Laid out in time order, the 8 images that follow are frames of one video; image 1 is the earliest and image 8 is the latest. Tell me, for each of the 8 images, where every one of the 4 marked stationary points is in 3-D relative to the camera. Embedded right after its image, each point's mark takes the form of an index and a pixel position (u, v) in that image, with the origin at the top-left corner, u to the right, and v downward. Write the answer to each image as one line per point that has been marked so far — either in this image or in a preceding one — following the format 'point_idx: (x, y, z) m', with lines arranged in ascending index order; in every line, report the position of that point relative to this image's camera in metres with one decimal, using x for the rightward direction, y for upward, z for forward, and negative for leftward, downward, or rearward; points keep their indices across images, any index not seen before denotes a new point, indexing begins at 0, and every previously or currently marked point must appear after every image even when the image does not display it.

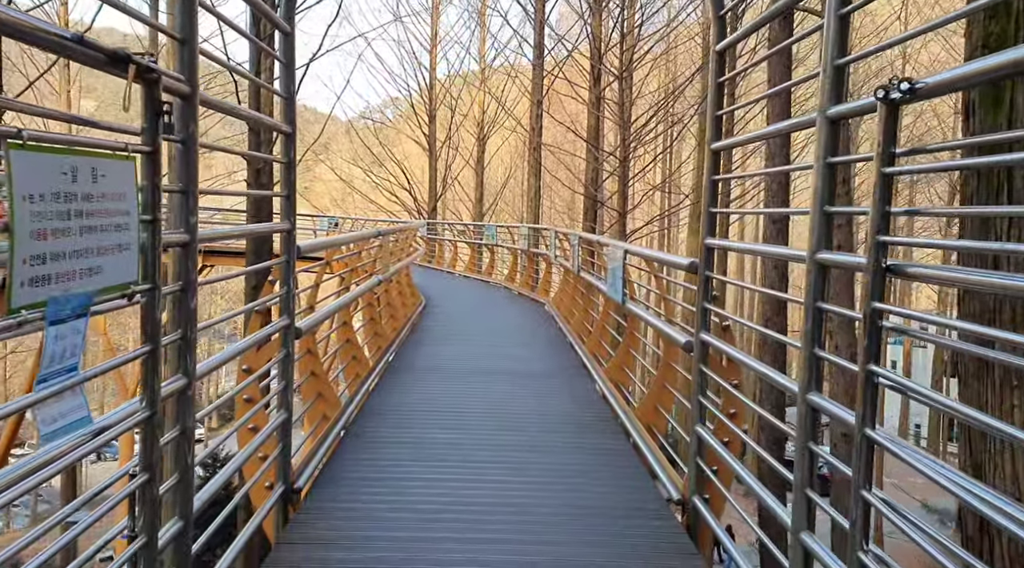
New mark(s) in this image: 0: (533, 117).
0: (+0.5, +3.5, +19.1) m
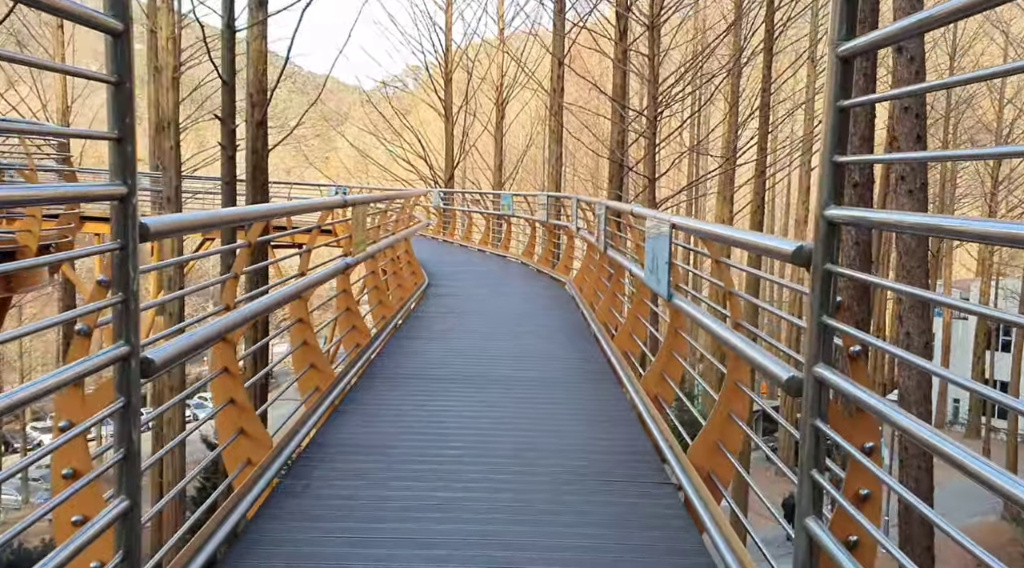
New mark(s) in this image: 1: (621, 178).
0: (+0.8, +4.0, +17.6) m
1: (+1.9, +1.8, +15.2) m
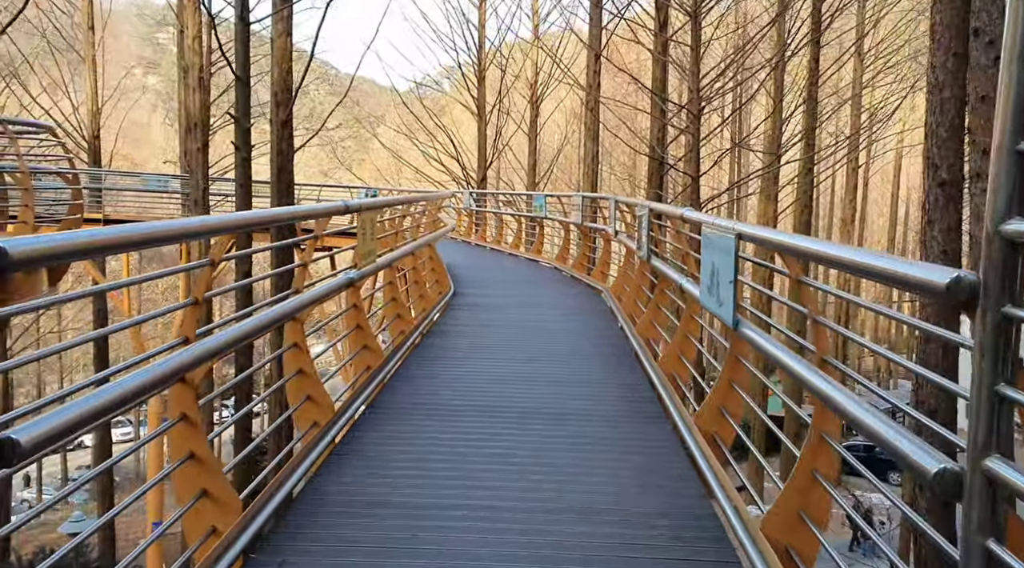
0: (+1.5, +4.0, +16.9) m
1: (+2.4, +1.7, +14.4) m
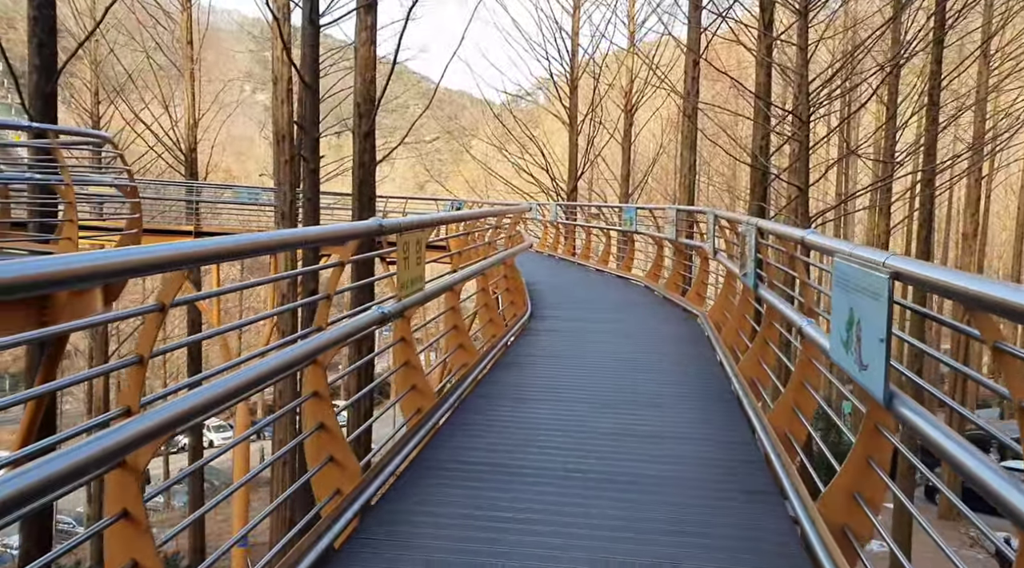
0: (+3.2, +3.6, +15.9) m
1: (+3.8, +1.4, +13.3) m
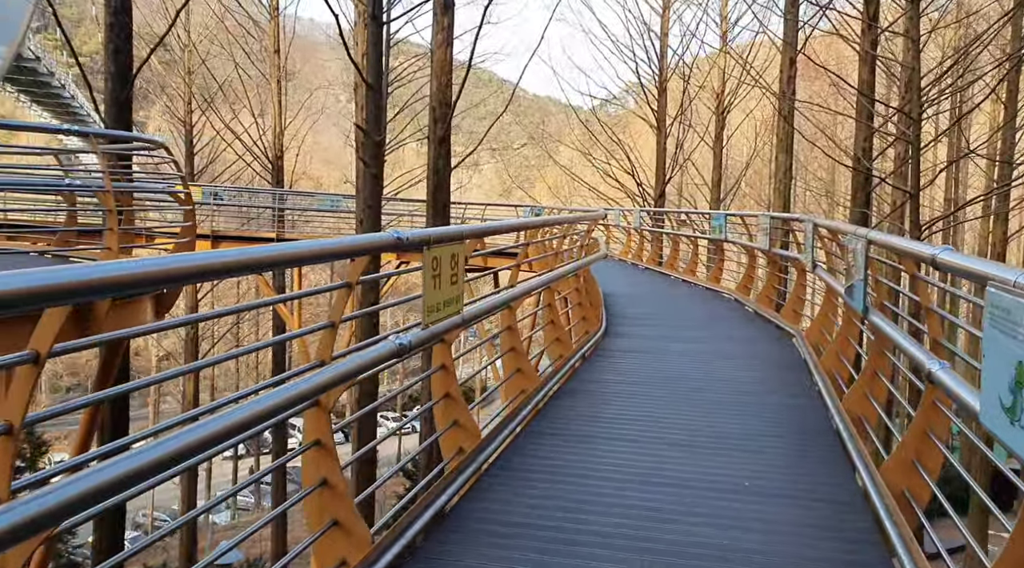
0: (+4.6, +3.4, +15.0) m
1: (+4.9, +1.2, +12.3) m
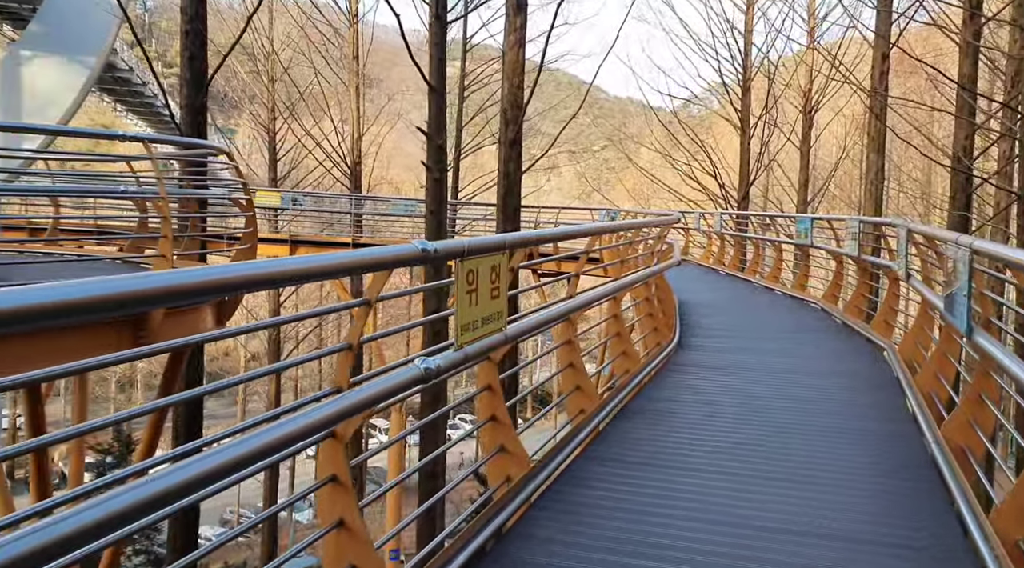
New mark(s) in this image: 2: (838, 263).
0: (+5.8, +3.3, +14.2) m
1: (+5.9, +1.1, +11.5) m
2: (+3.7, +0.2, +10.0) m
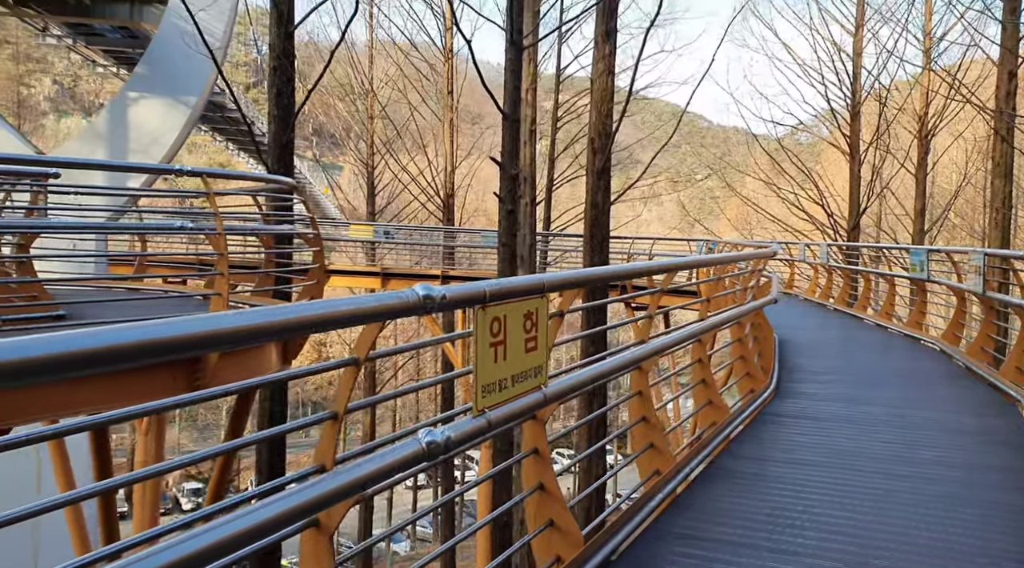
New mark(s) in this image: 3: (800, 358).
0: (+7.2, +2.8, +13.1) m
1: (+7.0, +0.7, +10.4) m
2: (+4.6, -0.2, +9.1) m
3: (+2.9, -0.7, +8.8) m
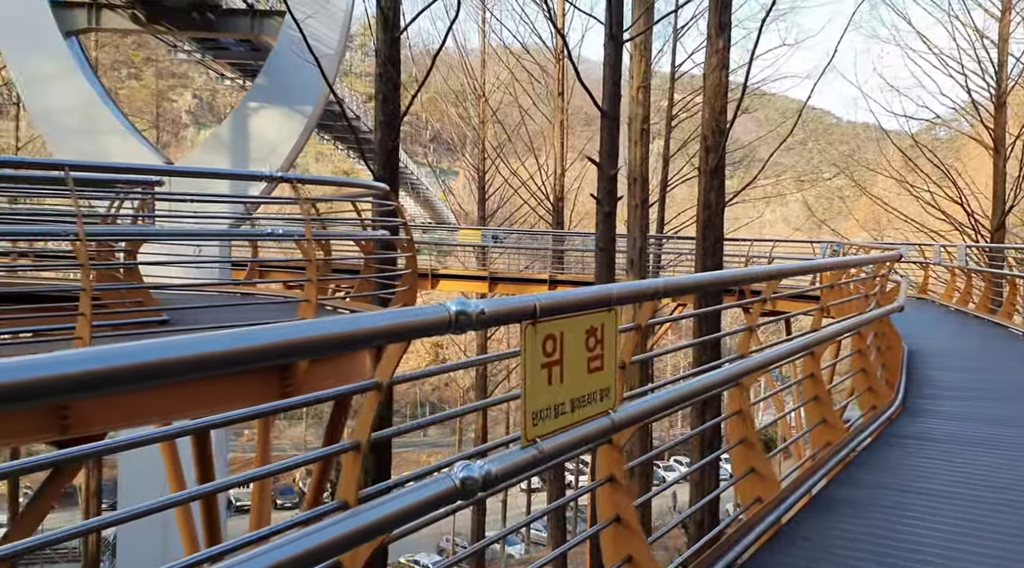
0: (+8.7, +2.7, +11.8) m
1: (+8.1, +0.6, +9.1) m
2: (+5.6, -0.2, +8.1) m
3: (+3.9, -0.8, +8.1) m
